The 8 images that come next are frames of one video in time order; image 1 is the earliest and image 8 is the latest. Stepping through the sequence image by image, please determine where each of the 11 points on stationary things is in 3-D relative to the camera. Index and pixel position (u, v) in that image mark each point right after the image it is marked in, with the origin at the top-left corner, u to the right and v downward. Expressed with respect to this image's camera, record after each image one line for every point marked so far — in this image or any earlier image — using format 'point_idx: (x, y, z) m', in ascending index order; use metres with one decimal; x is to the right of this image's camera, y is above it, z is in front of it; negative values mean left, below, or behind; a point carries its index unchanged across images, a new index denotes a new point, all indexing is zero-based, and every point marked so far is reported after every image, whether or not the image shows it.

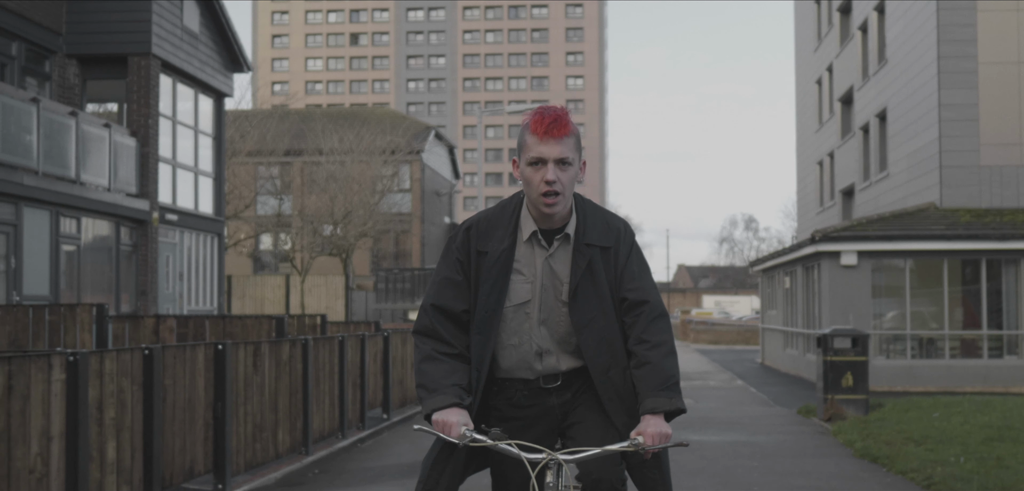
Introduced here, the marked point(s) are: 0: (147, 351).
0: (-2.6, -0.8, +8.3) m
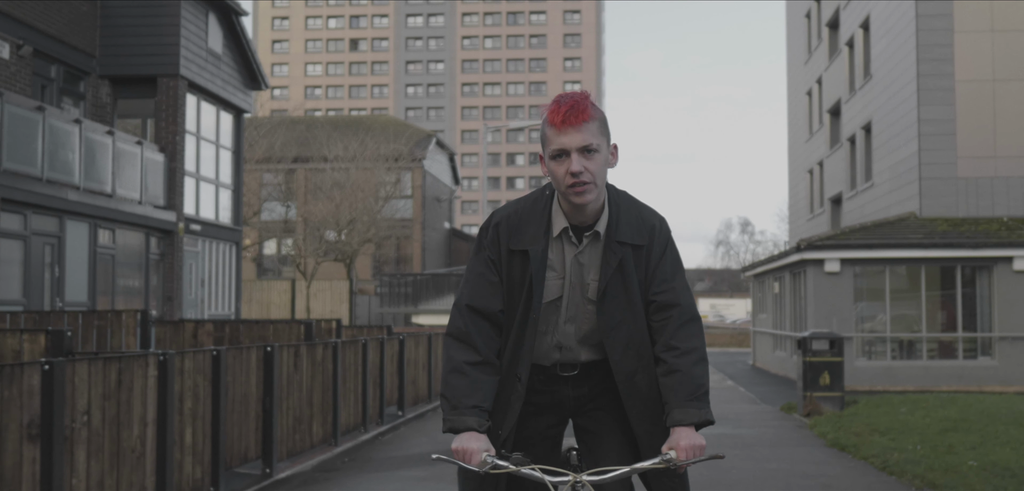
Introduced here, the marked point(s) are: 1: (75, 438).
0: (-2.5, -0.9, +9.7) m
1: (-2.8, -1.2, +7.3) m
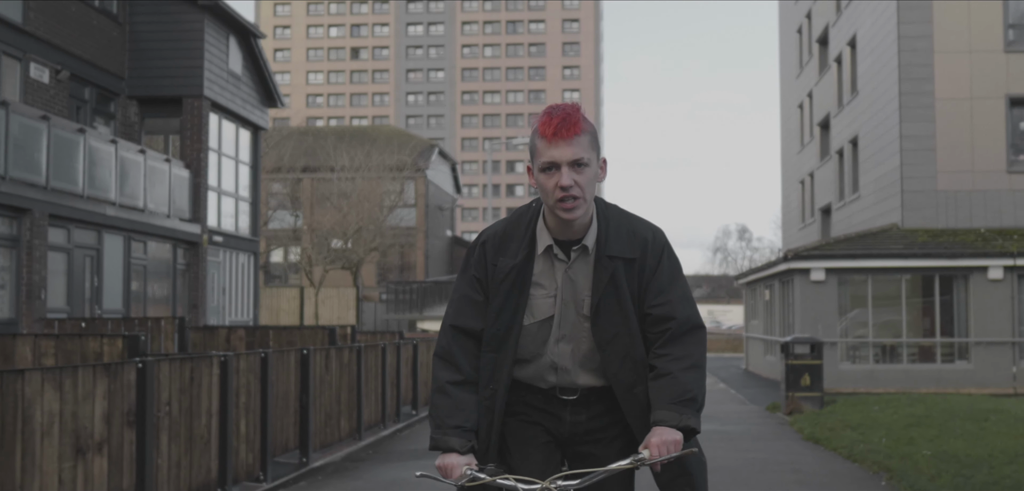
0: (-2.4, -1.1, +11.1) m
1: (-2.7, -1.4, +8.7) m
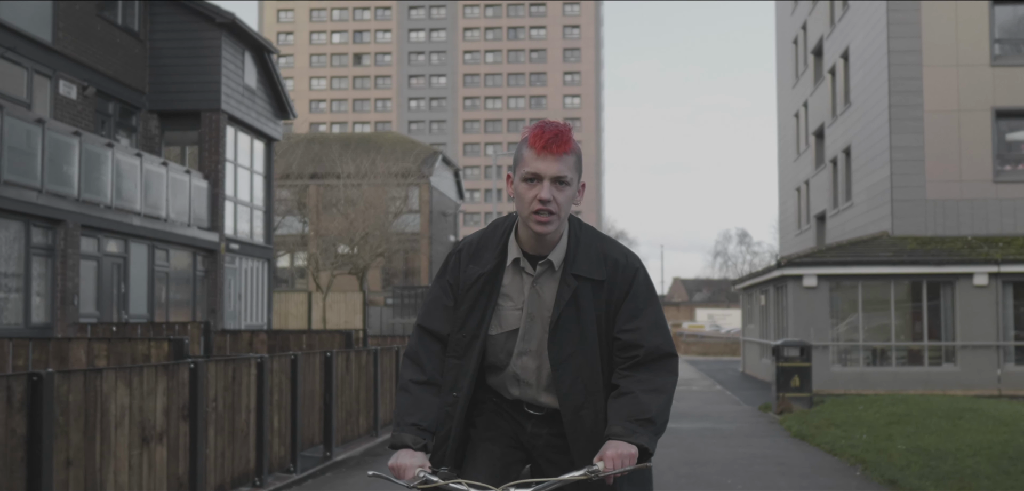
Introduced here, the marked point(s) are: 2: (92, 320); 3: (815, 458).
0: (-2.3, -1.2, +12.1) m
1: (-2.6, -1.5, +9.7) m
2: (-7.4, -1.3, +20.1) m
3: (+3.4, -2.4, +12.9) m
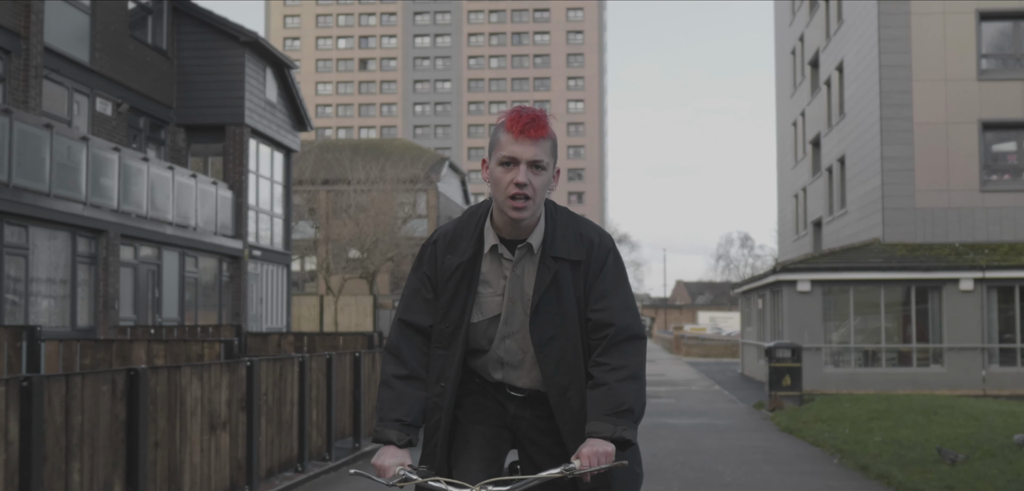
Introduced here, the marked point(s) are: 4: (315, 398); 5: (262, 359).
0: (-2.2, -1.3, +13.5) m
1: (-2.4, -1.6, +11.1) m
2: (-7.2, -1.4, +21.4) m
3: (+3.6, -2.5, +14.2) m
4: (-2.2, -1.7, +12.9) m
5: (-2.4, -1.1, +11.0) m
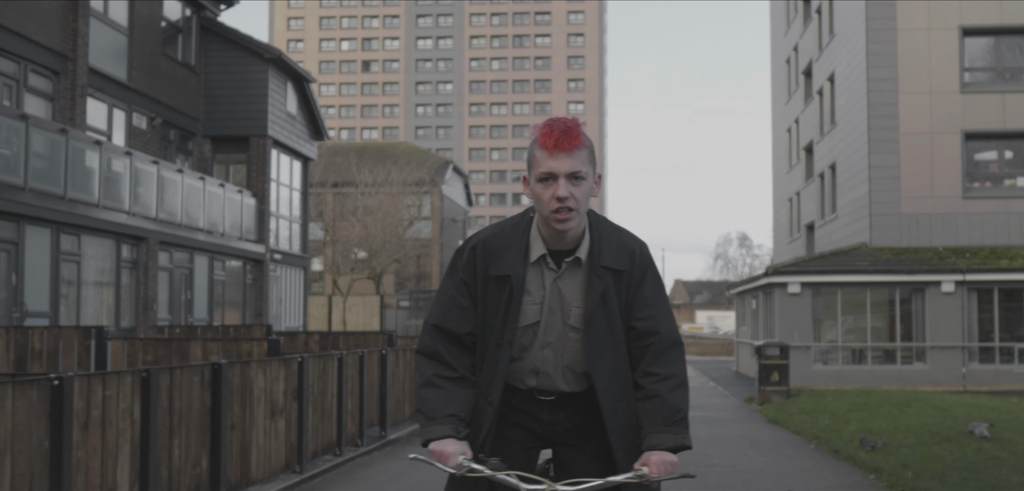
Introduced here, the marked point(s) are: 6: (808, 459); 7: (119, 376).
0: (-2.0, -1.4, +15.1) m
1: (-2.3, -1.7, +12.7) m
2: (-7.1, -1.6, +23.0) m
3: (+3.8, -2.7, +15.8) m
4: (-2.1, -1.9, +14.5) m
5: (-2.3, -1.2, +12.6) m
6: (+3.4, -2.5, +13.1) m
7: (-2.7, -0.9, +7.9) m
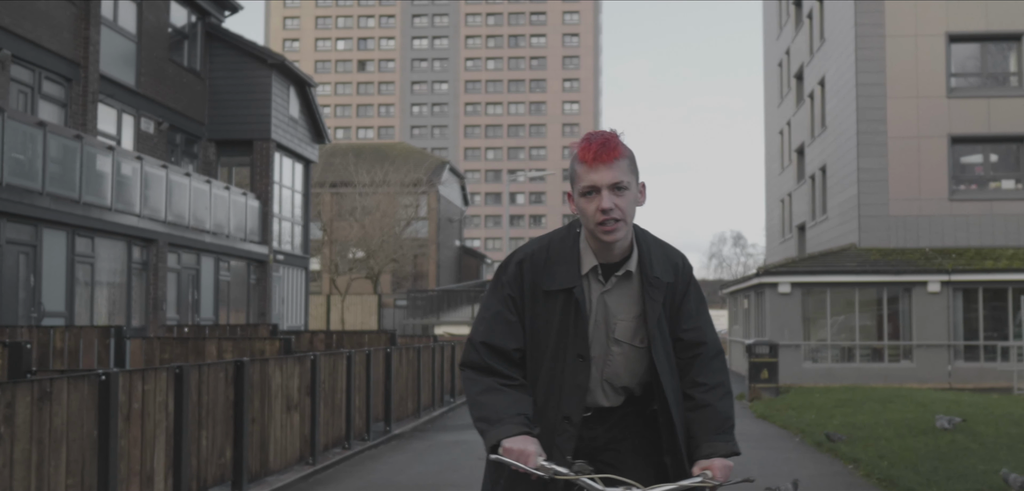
0: (-2.0, -1.5, +15.8) m
1: (-2.3, -1.8, +13.4) m
2: (-7.1, -1.6, +23.7) m
3: (+3.8, -2.7, +16.5) m
4: (-2.1, -1.9, +15.2) m
5: (-2.3, -1.3, +13.4) m
6: (+3.4, -2.5, +13.9) m
7: (-2.7, -1.0, +8.6) m
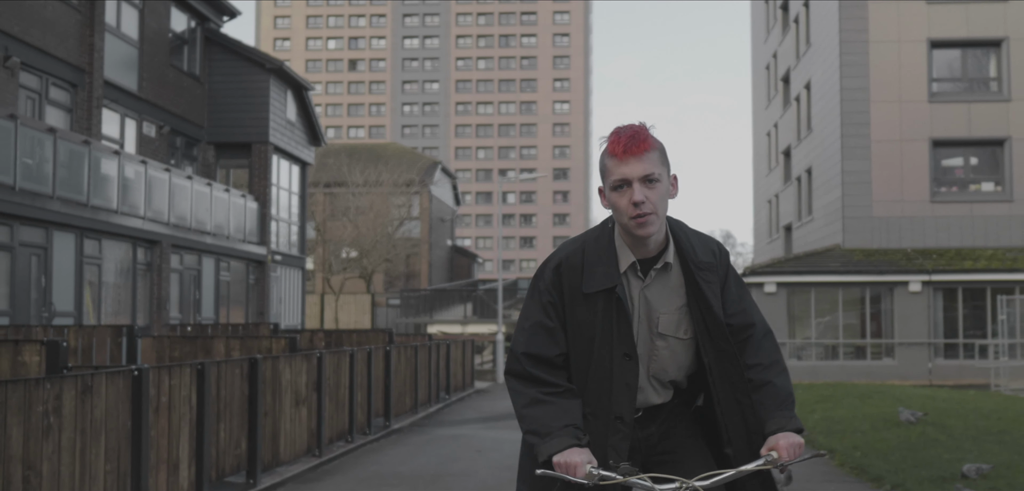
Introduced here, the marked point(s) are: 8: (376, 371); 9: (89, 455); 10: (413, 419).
0: (-2.1, -1.5, +16.5) m
1: (-2.3, -1.8, +14.1) m
2: (-7.3, -1.6, +24.4) m
3: (+3.7, -2.7, +17.3) m
4: (-2.1, -1.9, +15.9) m
5: (-2.3, -1.3, +14.0) m
6: (+3.4, -2.6, +14.6) m
7: (-2.7, -1.0, +9.3) m
8: (-2.1, -1.9, +17.1) m
9: (-2.9, -1.4, +7.7) m
10: (-1.6, -3.0, +18.5) m
